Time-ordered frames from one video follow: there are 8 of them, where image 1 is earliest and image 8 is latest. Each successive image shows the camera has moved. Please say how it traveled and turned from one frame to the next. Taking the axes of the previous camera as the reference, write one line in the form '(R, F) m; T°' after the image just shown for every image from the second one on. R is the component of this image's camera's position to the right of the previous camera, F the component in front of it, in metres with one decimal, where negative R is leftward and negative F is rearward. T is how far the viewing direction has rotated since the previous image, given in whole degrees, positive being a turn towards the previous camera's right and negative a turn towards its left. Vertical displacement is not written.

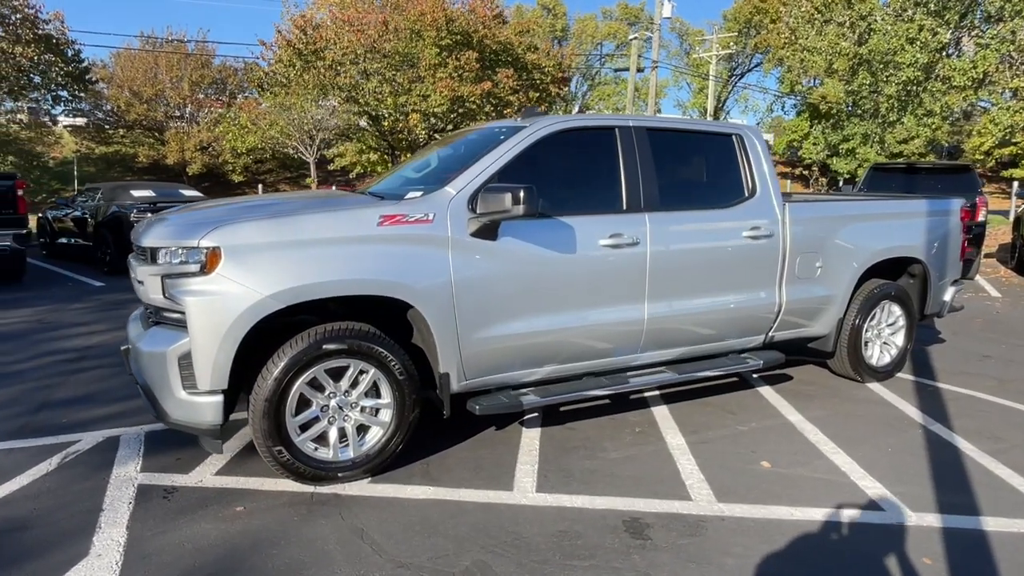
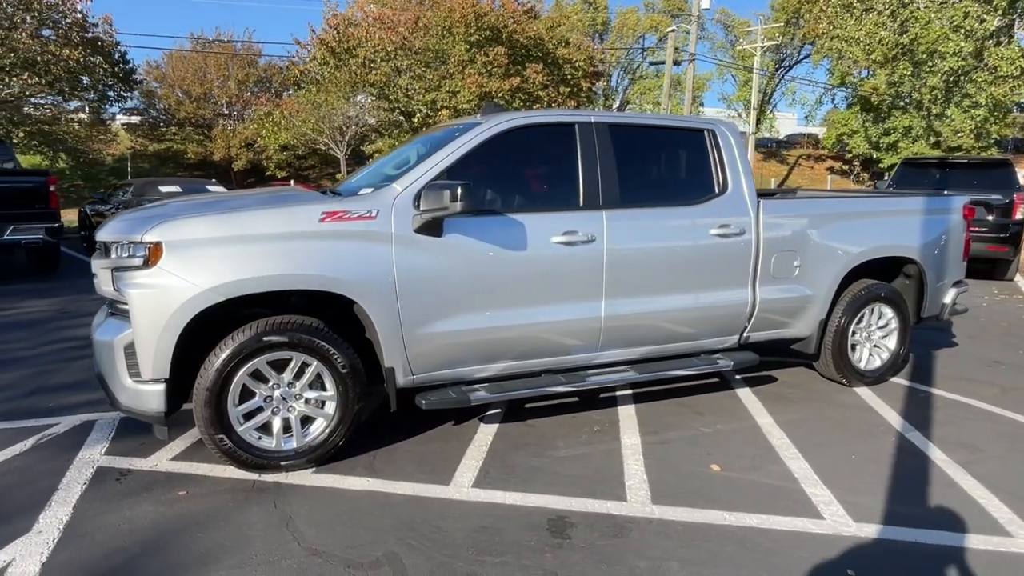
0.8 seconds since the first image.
(+0.6, 0.0) m; -4°
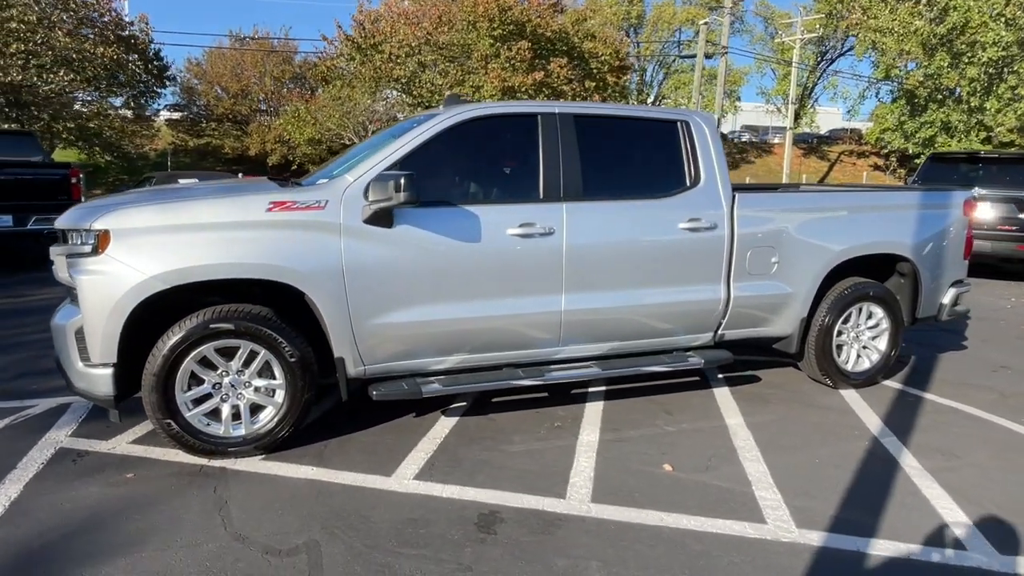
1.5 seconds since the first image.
(+0.5, +0.1) m; -3°
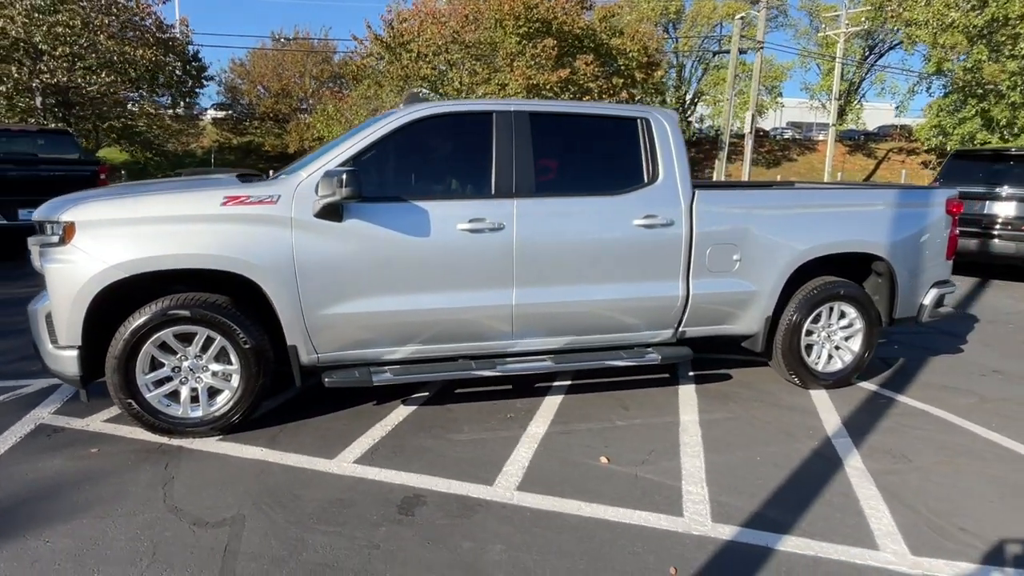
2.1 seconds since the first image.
(+0.6, -0.1) m; -4°
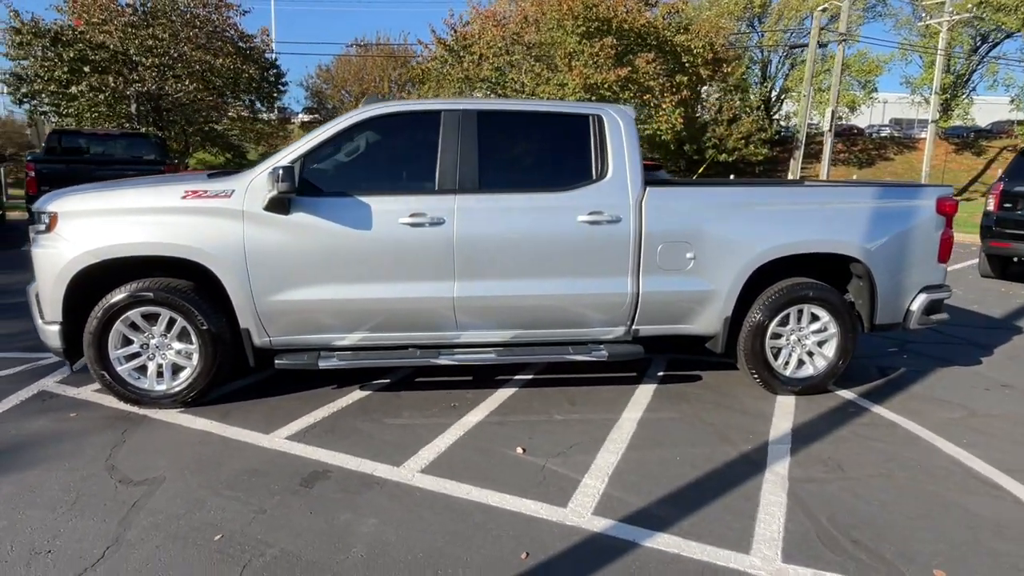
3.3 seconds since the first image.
(+1.0, 0.0) m; -8°
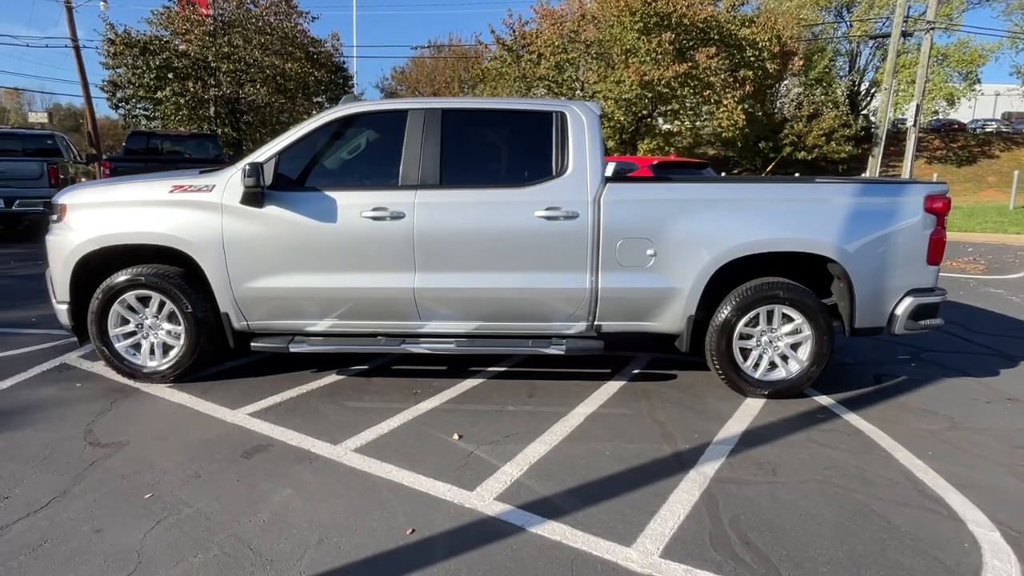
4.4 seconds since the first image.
(+0.9, -0.1) m; -7°
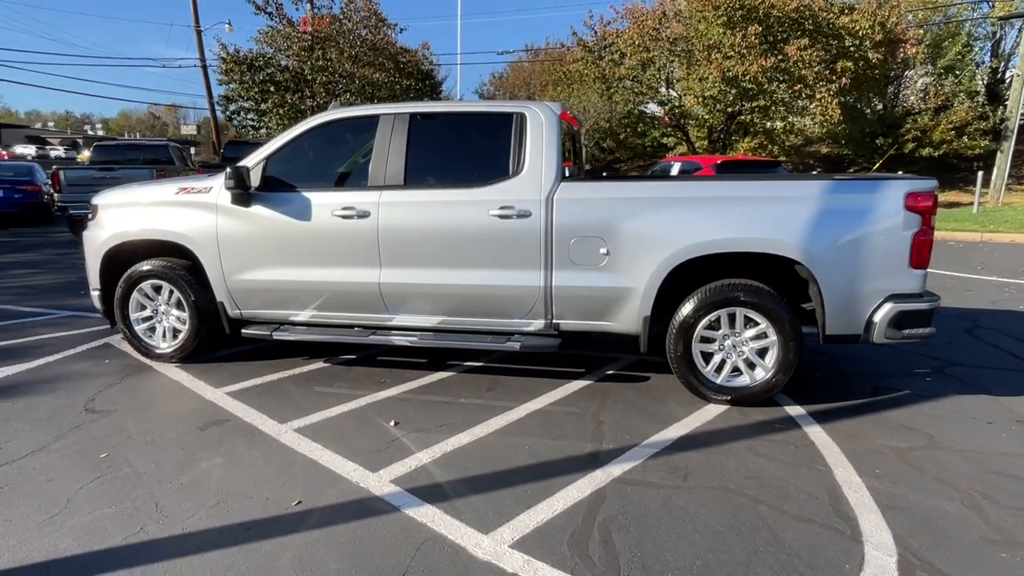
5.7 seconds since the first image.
(+1.2, 0.0) m; -10°
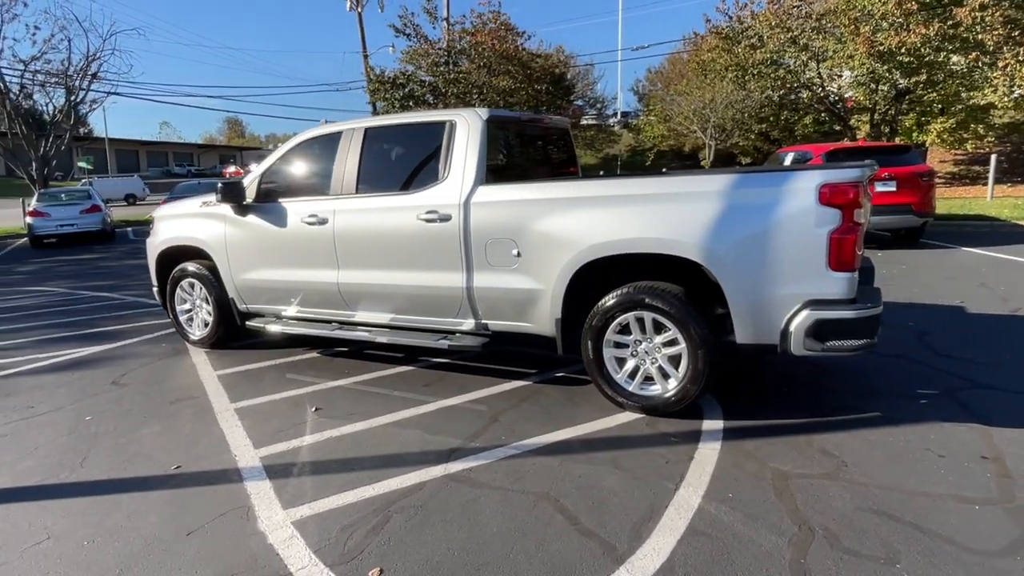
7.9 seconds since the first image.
(+1.9, +0.2) m; -17°
